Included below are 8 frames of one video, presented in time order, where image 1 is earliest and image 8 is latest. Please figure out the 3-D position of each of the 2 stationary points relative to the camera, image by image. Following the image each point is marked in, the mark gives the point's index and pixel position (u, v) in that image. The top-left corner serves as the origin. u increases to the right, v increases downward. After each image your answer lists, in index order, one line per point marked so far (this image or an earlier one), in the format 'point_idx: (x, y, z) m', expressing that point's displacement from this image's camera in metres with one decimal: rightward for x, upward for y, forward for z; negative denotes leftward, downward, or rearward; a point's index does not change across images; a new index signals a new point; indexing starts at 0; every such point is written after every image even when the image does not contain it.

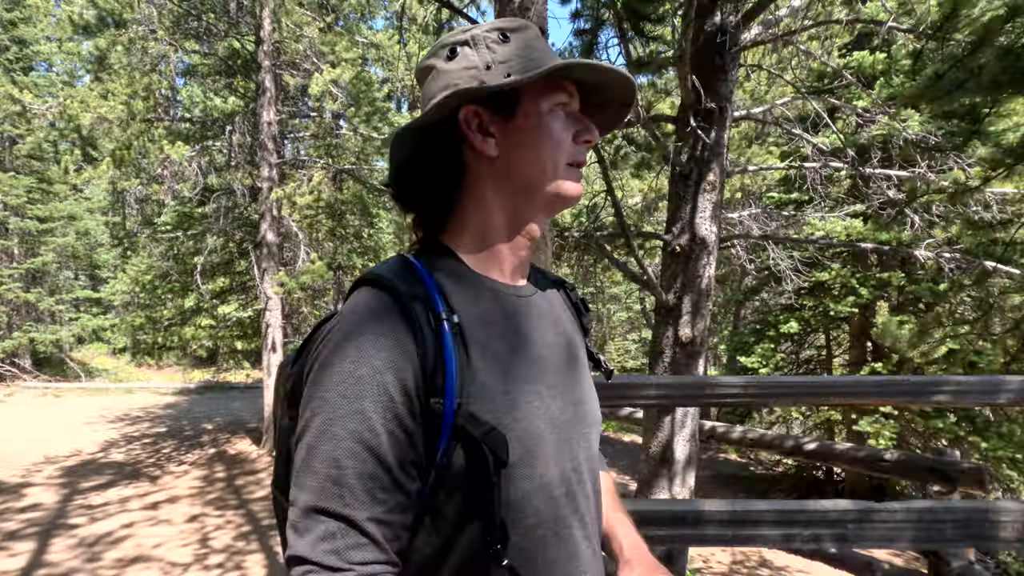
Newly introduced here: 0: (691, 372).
0: (+1.5, -0.7, +4.6) m
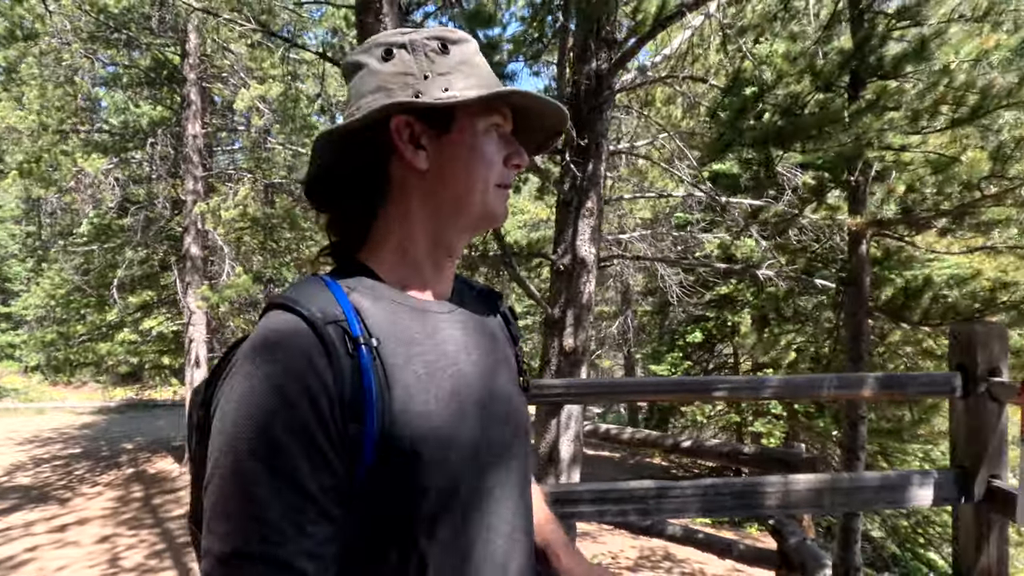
0: (+0.6, -0.9, +5.1) m
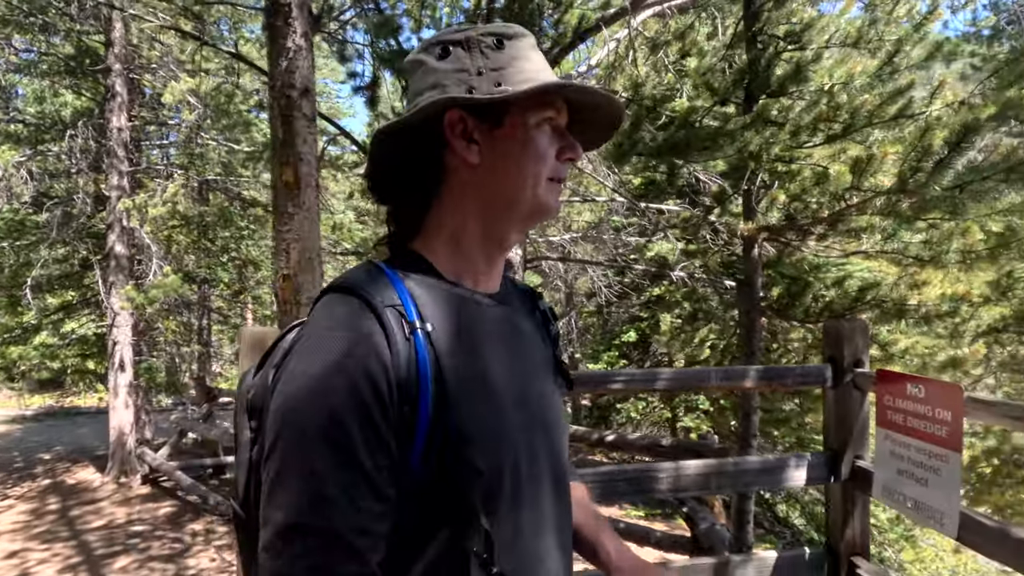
0: (-0.1, -0.9, +5.3) m
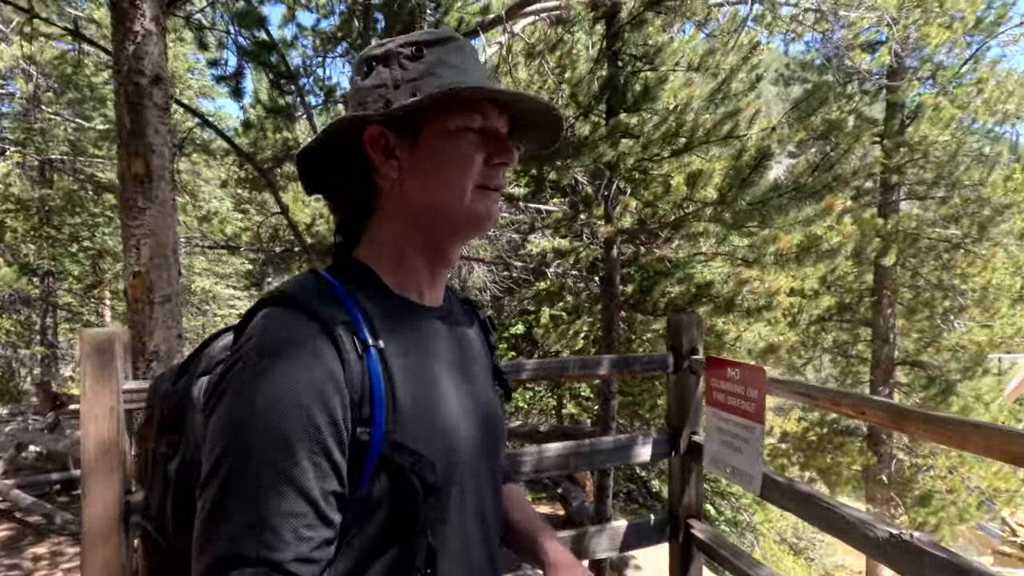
0: (-1.3, -0.8, +5.3) m
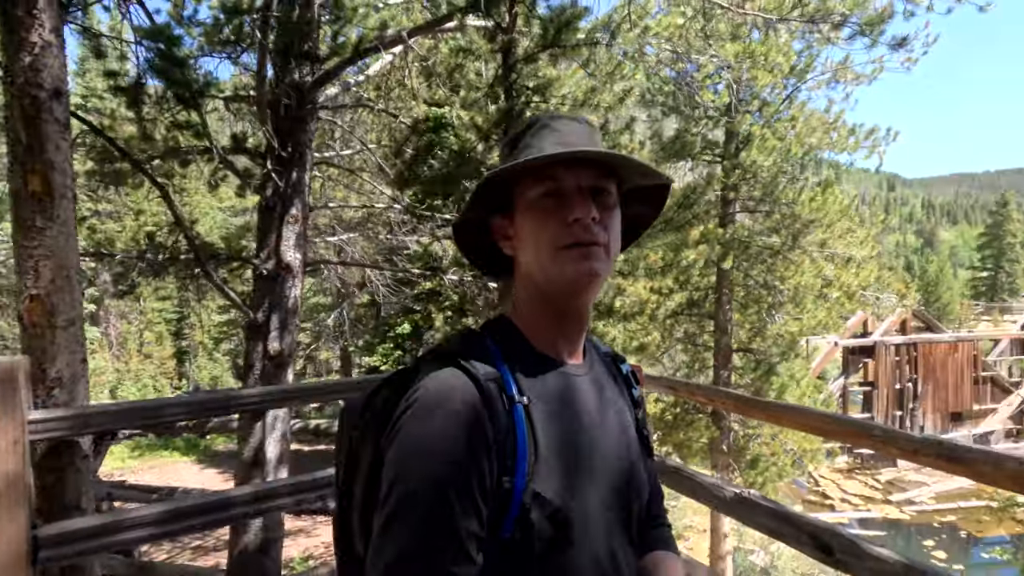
0: (-2.3, -0.9, +5.2) m
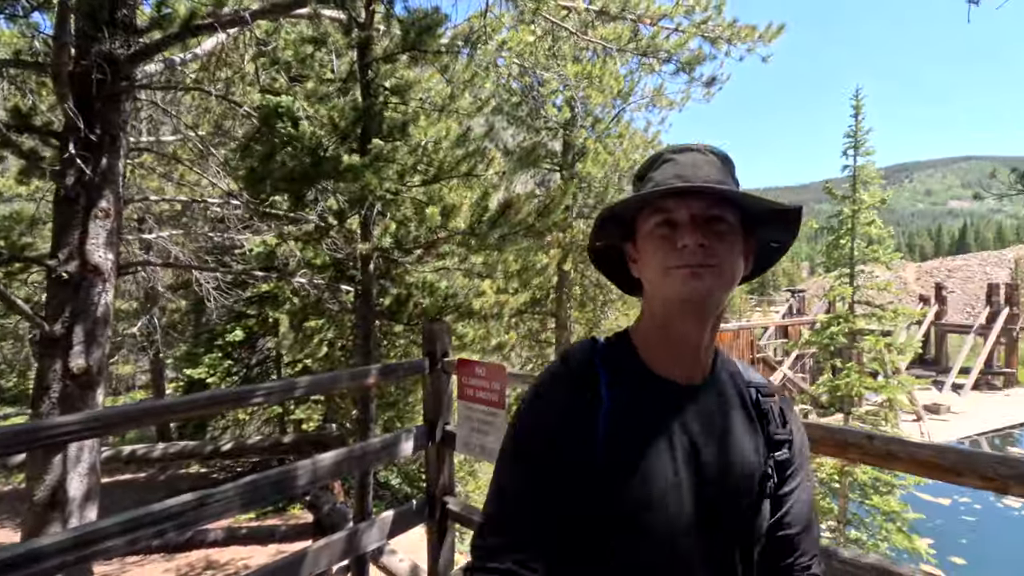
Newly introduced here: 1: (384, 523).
0: (-3.6, -1.0, +4.4) m
1: (-1.0, -1.8, +4.0) m
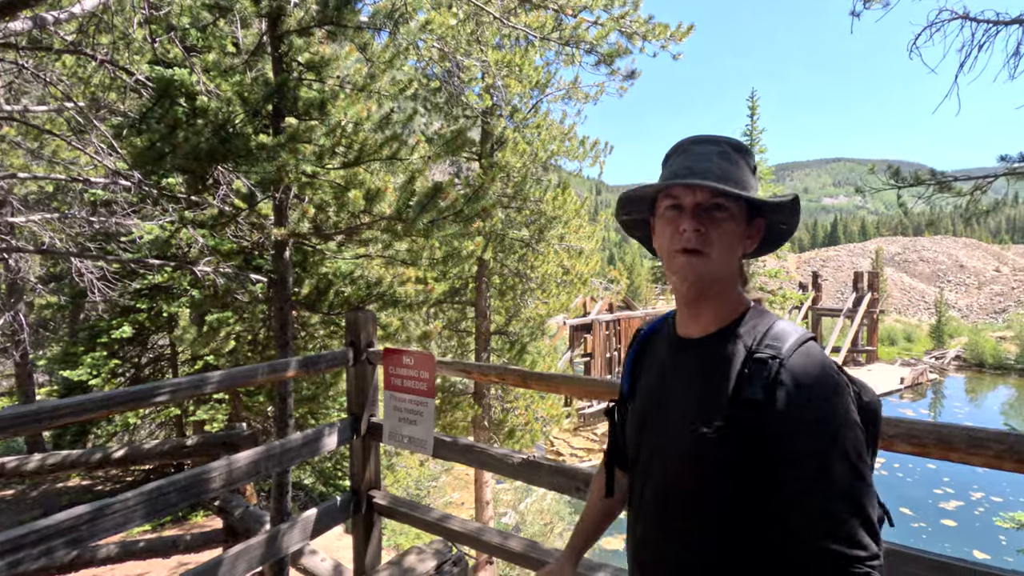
0: (-4.1, -0.9, +3.8) m
1: (-1.5, -1.7, +3.8) m
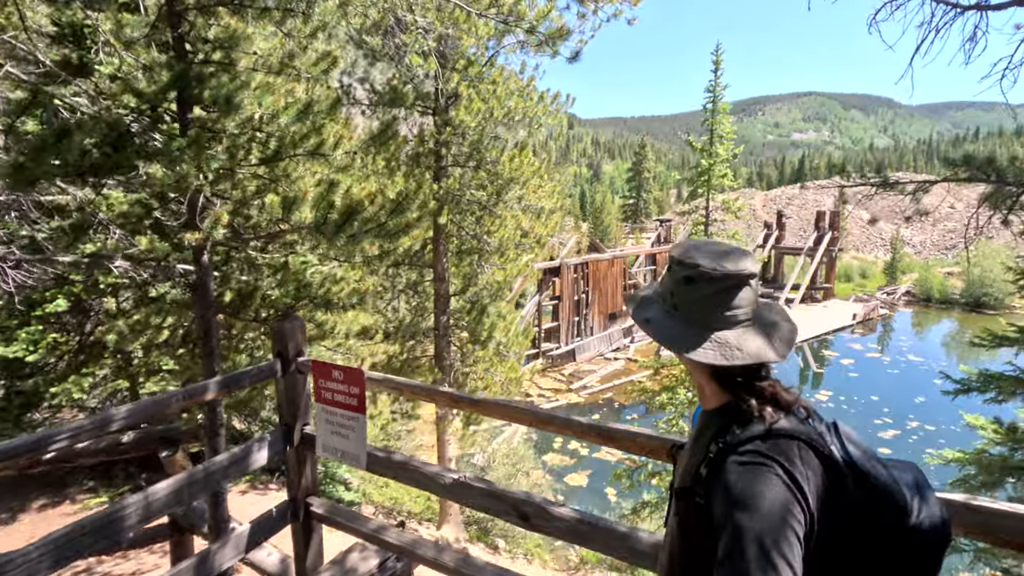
0: (-4.6, -1.0, +3.6) m
1: (-1.9, -1.8, +3.8) m
